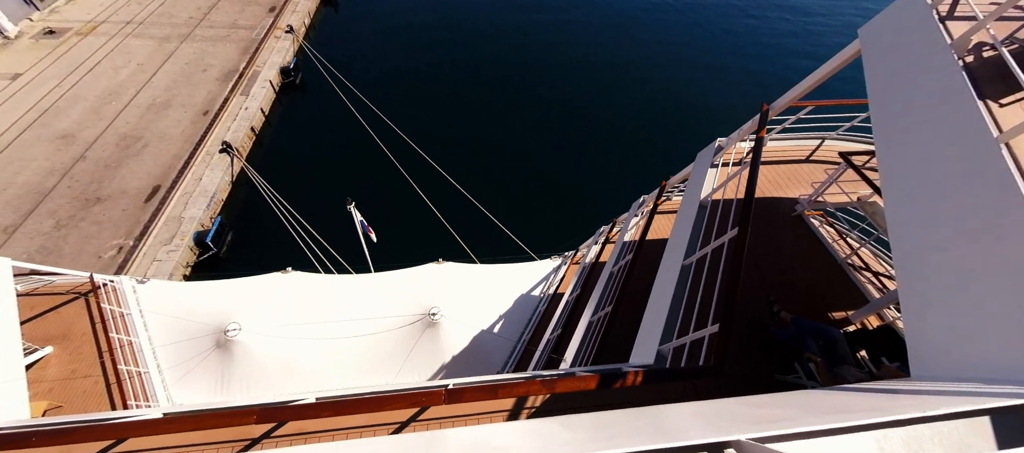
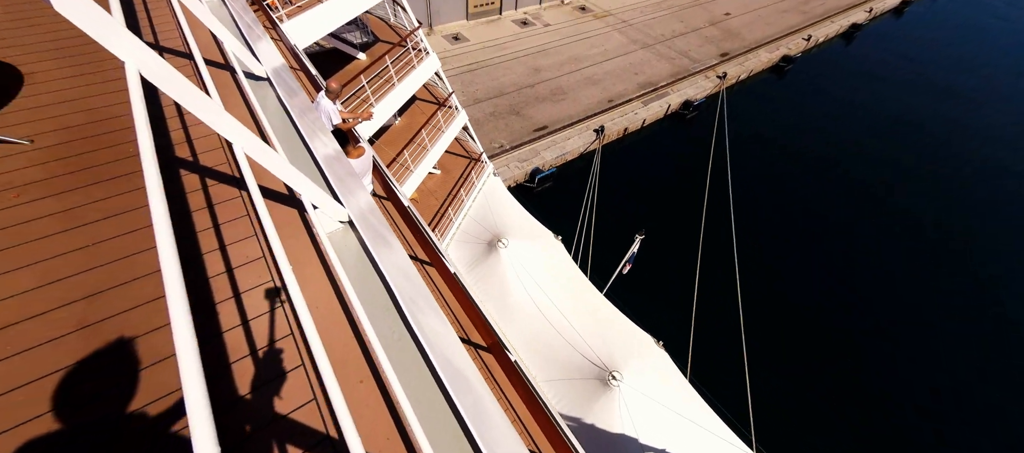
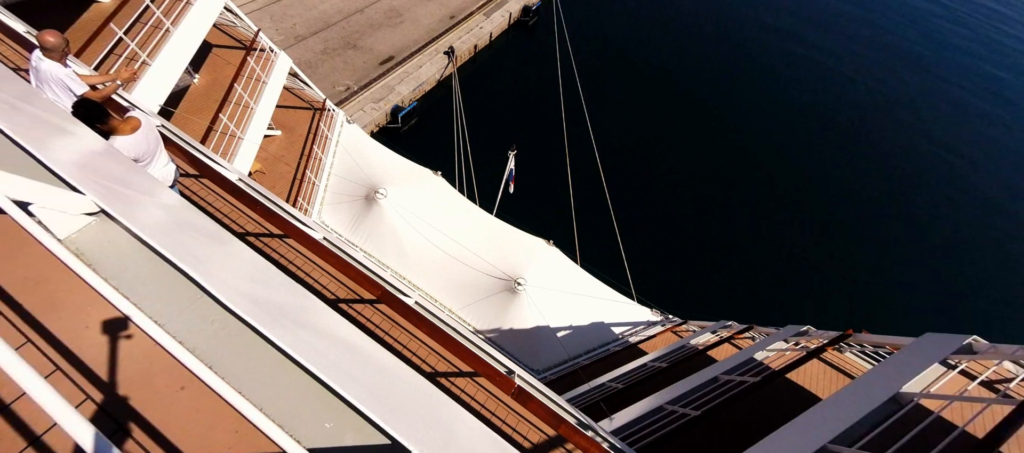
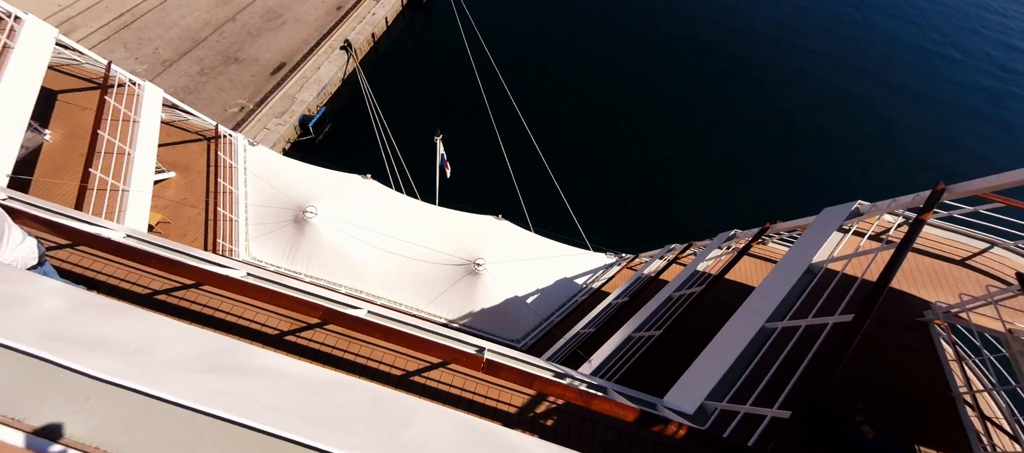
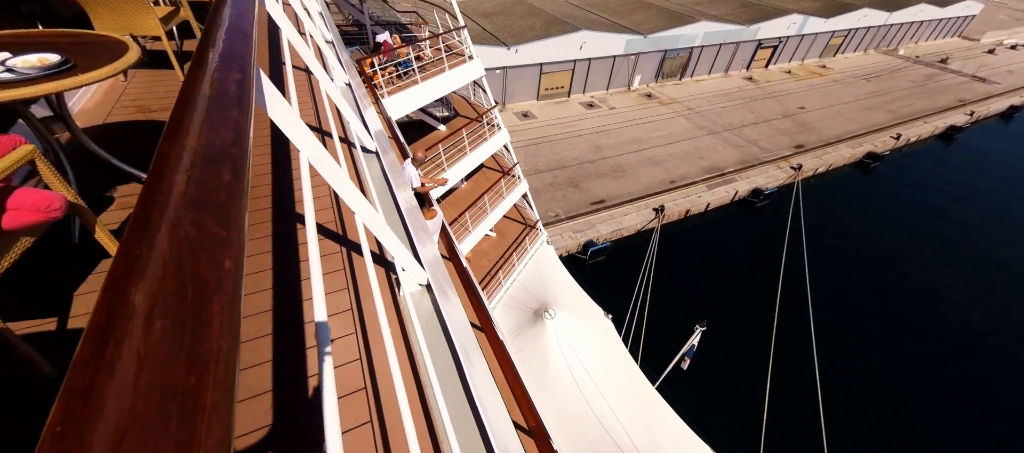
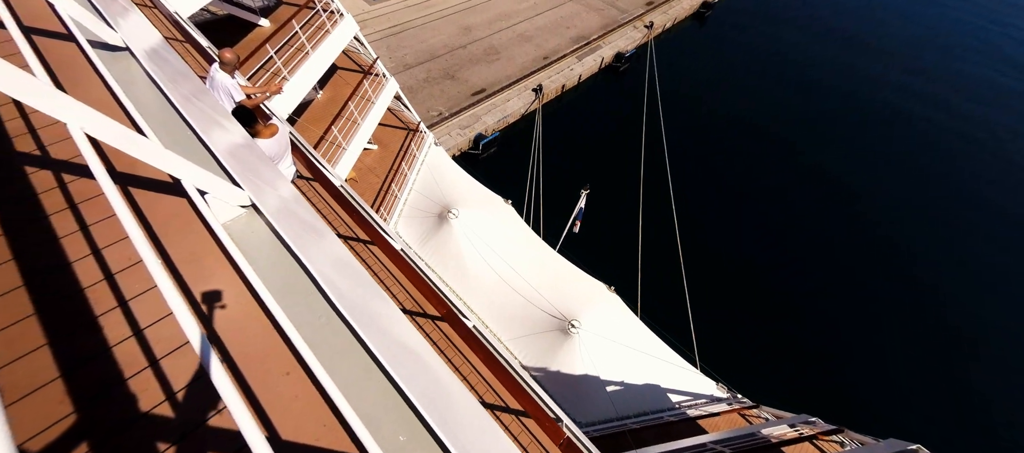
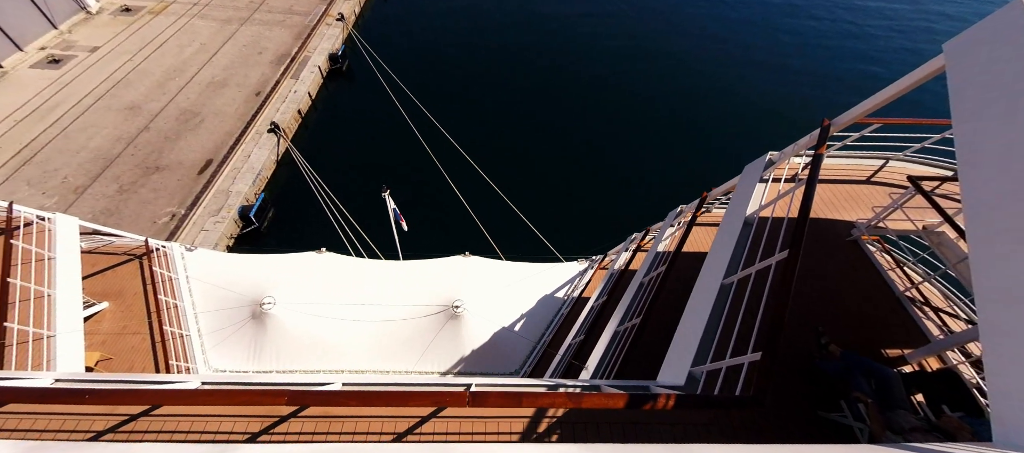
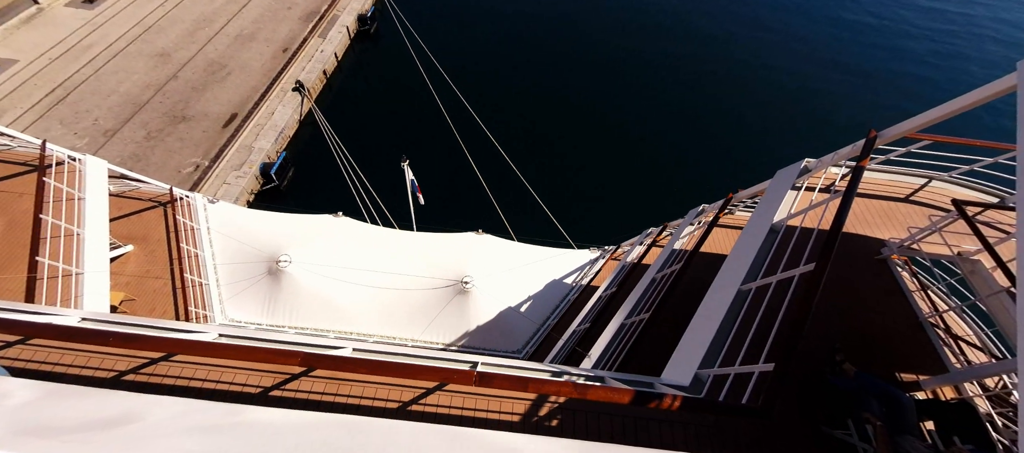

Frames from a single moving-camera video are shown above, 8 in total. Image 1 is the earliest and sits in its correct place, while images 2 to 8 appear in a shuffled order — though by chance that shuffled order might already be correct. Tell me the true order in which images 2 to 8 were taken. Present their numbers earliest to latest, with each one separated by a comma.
7, 8, 4, 3, 6, 2, 5
